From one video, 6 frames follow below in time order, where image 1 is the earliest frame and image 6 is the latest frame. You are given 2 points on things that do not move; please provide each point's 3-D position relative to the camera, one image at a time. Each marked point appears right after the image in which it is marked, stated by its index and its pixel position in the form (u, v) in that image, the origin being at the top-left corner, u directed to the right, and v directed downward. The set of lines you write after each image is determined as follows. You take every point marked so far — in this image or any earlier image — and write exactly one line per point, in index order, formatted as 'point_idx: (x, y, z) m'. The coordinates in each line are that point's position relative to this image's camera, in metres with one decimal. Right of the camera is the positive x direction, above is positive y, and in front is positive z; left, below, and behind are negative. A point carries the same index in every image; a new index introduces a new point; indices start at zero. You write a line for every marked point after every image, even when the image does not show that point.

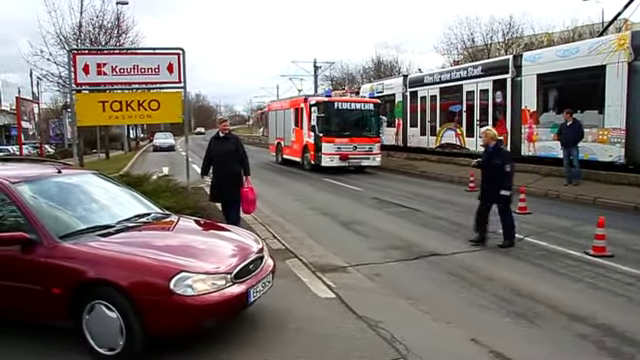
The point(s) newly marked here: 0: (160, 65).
0: (-3.7, +2.6, +19.5) m
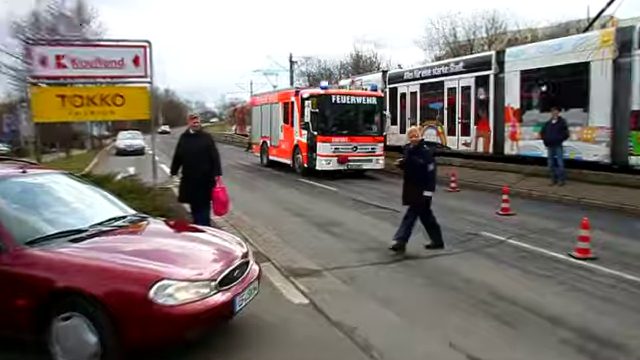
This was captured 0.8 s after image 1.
0: (-4.2, +2.6, +18.6) m
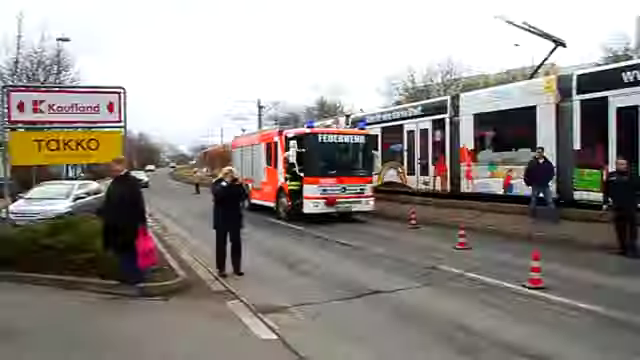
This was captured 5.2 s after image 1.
0: (-4.9, +1.7, +19.6) m
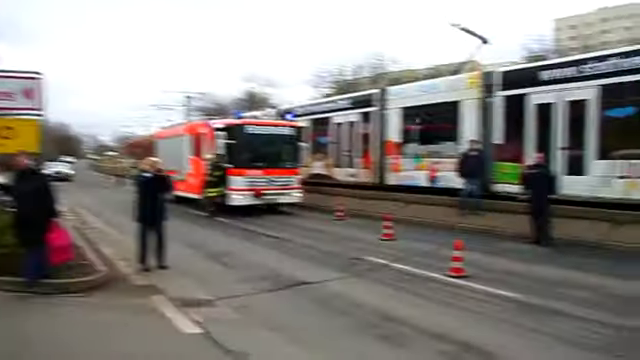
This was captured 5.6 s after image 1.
0: (-6.5, +1.9, +19.1) m
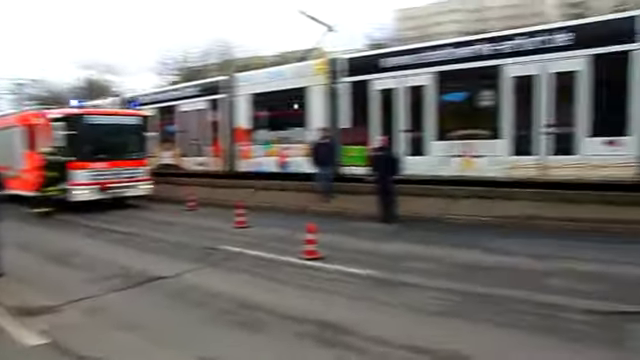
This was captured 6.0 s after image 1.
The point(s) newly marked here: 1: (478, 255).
0: (-9.8, +1.9, +18.1) m
1: (+2.9, -1.4, +16.3) m
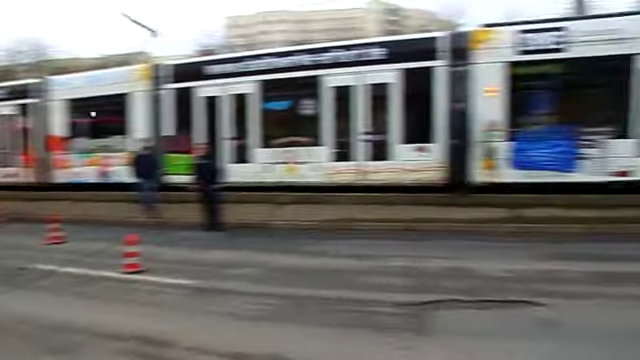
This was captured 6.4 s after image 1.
0: (-13.2, +1.5, +15.9) m
1: (-0.4, -1.5, +16.6) m
